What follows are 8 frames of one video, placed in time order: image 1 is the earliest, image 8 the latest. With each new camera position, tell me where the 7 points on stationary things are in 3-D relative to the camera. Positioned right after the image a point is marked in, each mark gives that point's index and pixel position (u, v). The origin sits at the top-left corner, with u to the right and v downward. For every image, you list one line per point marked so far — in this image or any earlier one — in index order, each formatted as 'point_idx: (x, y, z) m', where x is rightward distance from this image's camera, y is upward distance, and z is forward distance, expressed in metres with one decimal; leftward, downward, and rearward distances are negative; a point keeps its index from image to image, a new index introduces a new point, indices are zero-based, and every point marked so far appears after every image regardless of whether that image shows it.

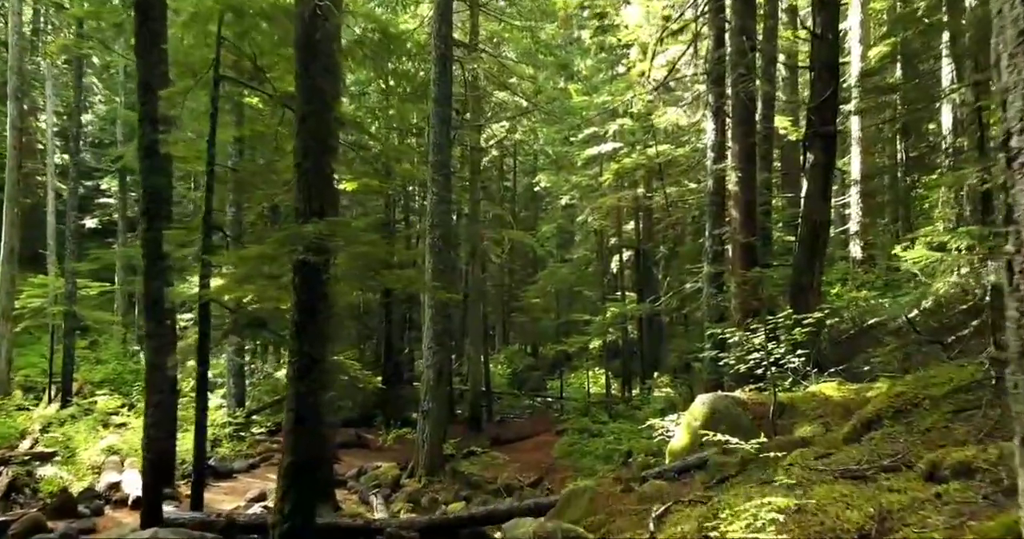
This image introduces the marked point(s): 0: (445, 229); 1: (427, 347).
0: (-1.4, +0.8, +14.8) m
1: (-1.7, -1.5, +14.6) m
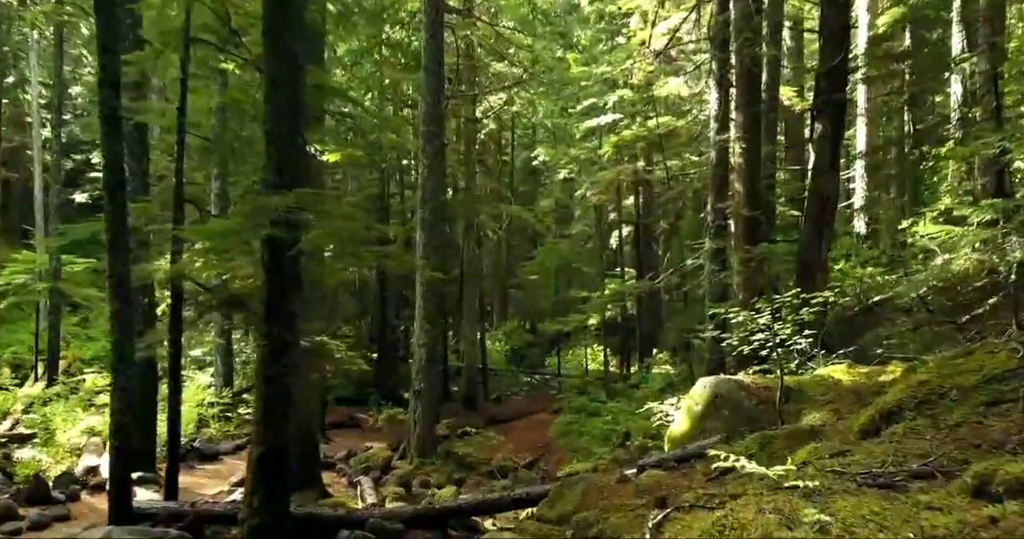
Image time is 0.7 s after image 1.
0: (-1.5, +1.3, +14.2) m
1: (-1.8, -1.1, +14.1) m
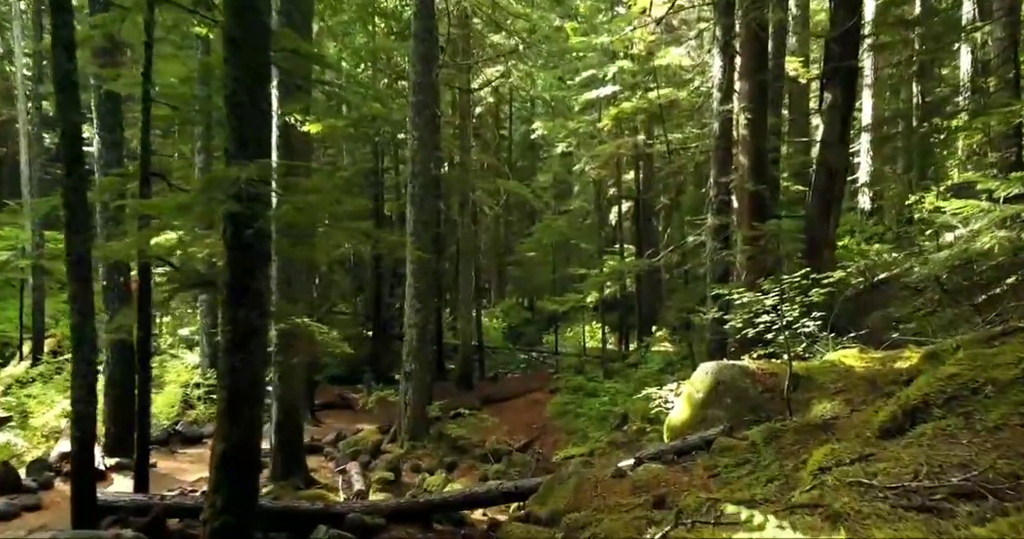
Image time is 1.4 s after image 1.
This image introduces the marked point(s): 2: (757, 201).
0: (-1.6, +1.7, +13.7) m
1: (-1.9, -0.6, +13.6) m
2: (+3.7, +1.1, +11.2) m
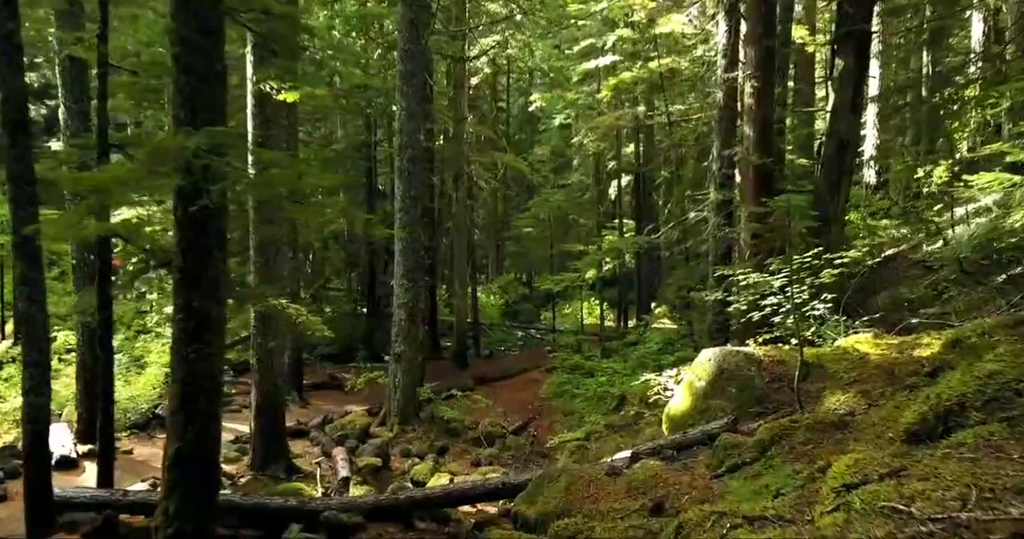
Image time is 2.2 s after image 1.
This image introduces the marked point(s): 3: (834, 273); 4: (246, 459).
0: (-1.7, +2.1, +13.0) m
1: (-2.0, -0.2, +13.1) m
2: (+3.6, +1.4, +10.6) m
3: (+3.1, 0.0, +7.0) m
4: (-3.7, -2.6, +10.2) m
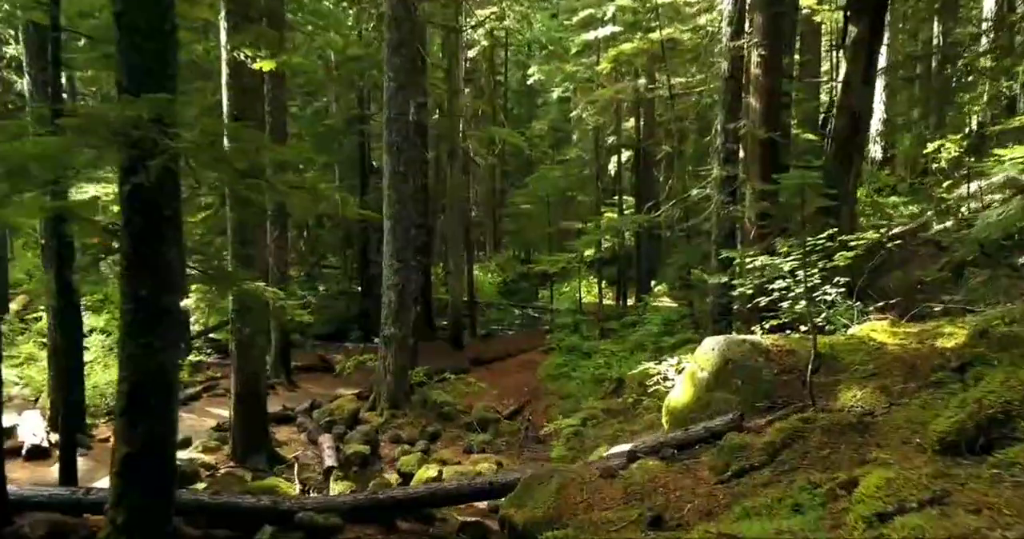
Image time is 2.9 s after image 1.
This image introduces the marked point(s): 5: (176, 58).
0: (-1.8, +2.5, +12.4) m
1: (-2.1, +0.1, +12.5) m
2: (+3.5, +1.7, +10.0) m
3: (+3.0, +0.1, +6.5) m
4: (-3.8, -2.4, +9.7) m
5: (-2.1, +1.3, +4.7) m
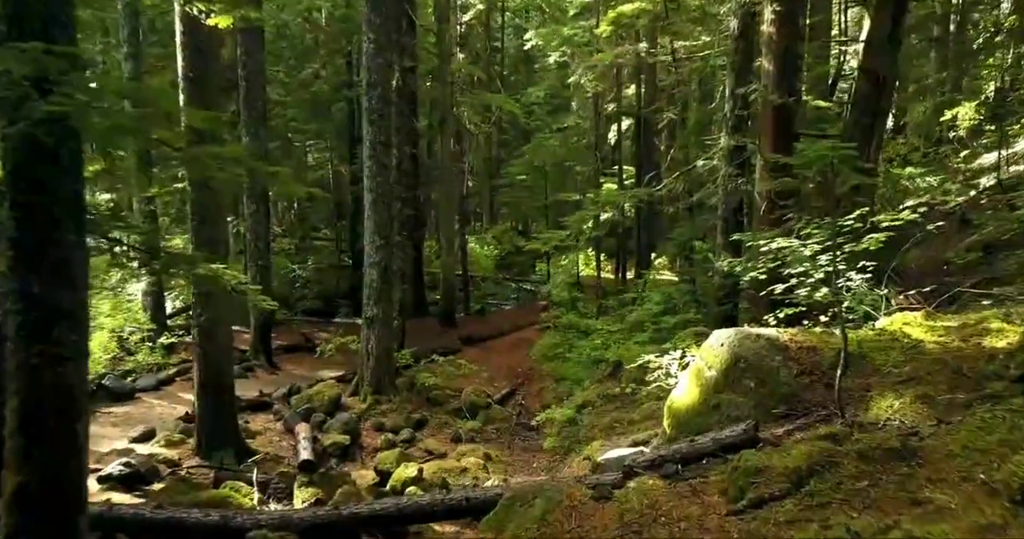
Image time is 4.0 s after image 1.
0: (-1.9, +2.8, +11.5) m
1: (-2.3, +0.5, +11.7) m
2: (+3.4, +1.9, +9.1) m
3: (+2.8, +0.2, +5.7) m
4: (-3.9, -2.1, +9.0) m
5: (-2.3, +1.4, +3.8) m
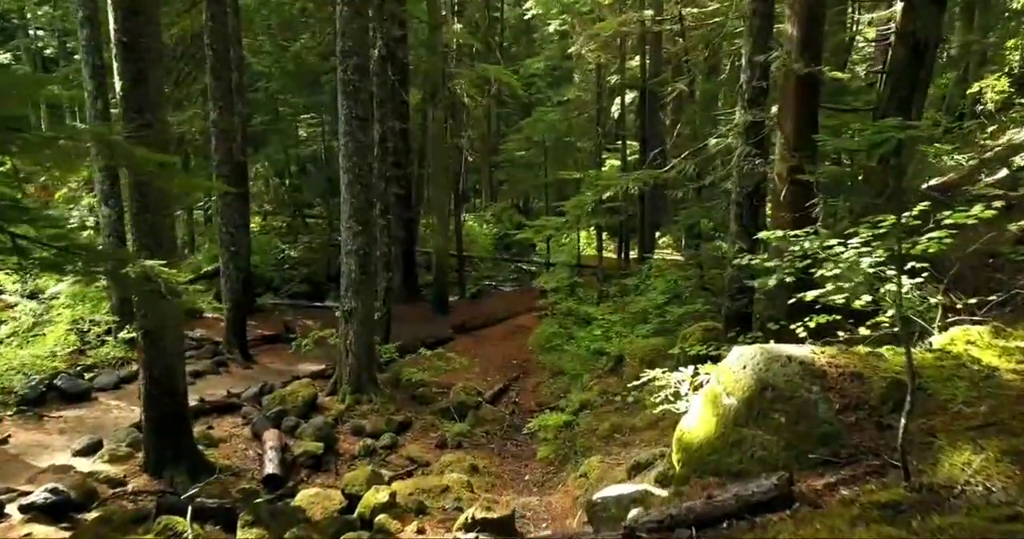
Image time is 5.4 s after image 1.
0: (-2.1, +3.0, +10.4) m
1: (-2.4, +0.7, +10.7) m
2: (+3.2, +2.0, +8.0) m
3: (+2.7, +0.2, +4.6) m
4: (-4.1, -2.0, +8.0) m
5: (-2.4, +1.3, +2.7) m
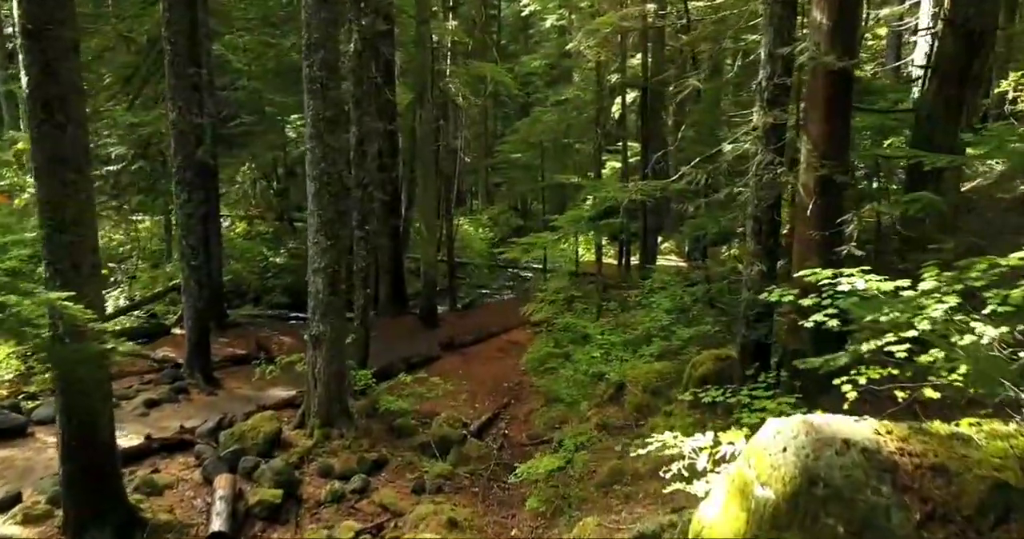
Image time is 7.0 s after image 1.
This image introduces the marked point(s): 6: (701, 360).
0: (-2.2, +2.7, +9.2) m
1: (-2.6, +0.4, +9.5) m
2: (+3.1, +1.7, +6.9) m
3: (+2.5, -0.1, +3.5) m
4: (-4.2, -2.3, +6.9) m
5: (-2.6, +1.0, +1.6) m
6: (+2.3, -1.1, +8.9) m
